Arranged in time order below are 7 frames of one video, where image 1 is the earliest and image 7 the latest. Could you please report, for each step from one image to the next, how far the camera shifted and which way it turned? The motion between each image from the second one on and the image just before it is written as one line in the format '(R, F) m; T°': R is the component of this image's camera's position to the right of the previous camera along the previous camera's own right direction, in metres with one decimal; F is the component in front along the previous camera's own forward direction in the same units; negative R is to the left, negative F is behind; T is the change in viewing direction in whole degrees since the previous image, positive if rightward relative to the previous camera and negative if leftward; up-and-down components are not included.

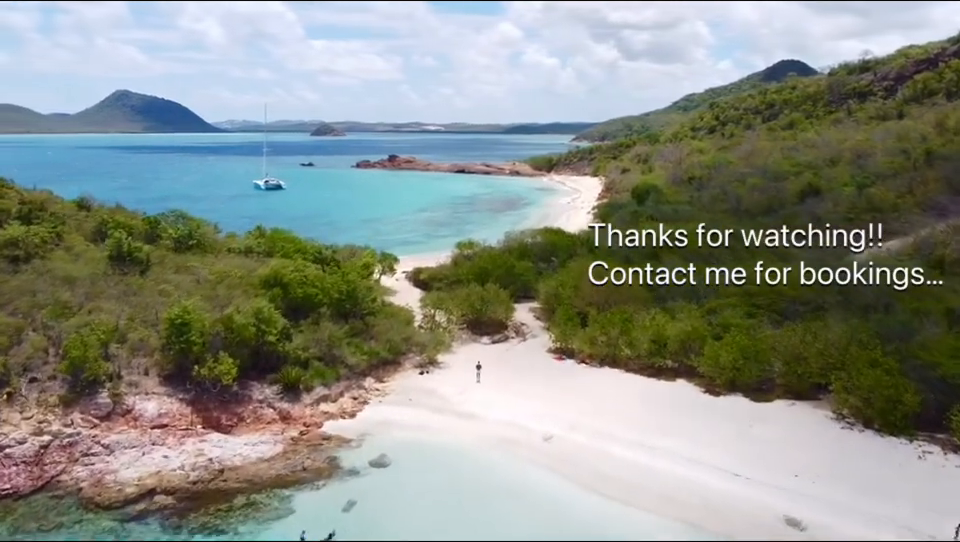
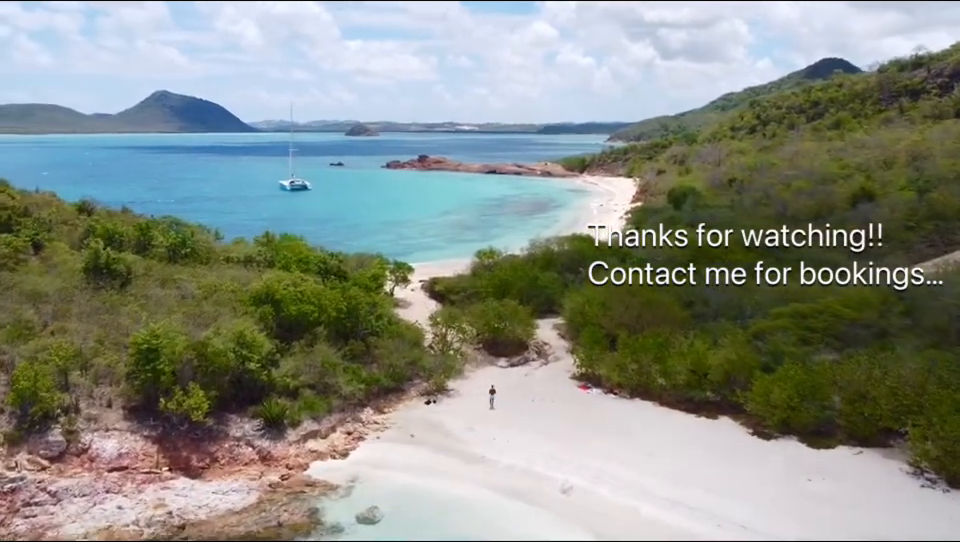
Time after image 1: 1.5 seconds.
(+0.7, +3.8) m; -2°
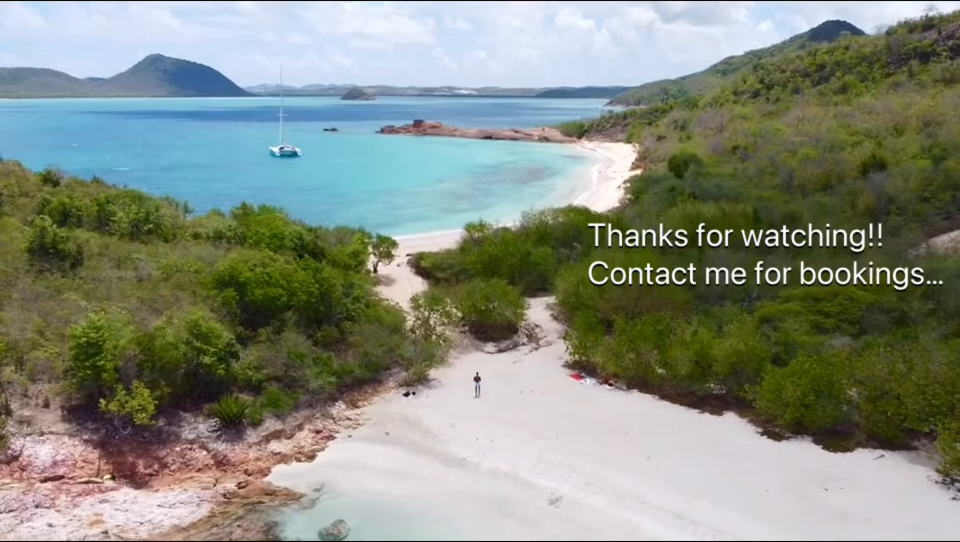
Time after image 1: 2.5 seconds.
(+0.5, +2.6) m; 0°
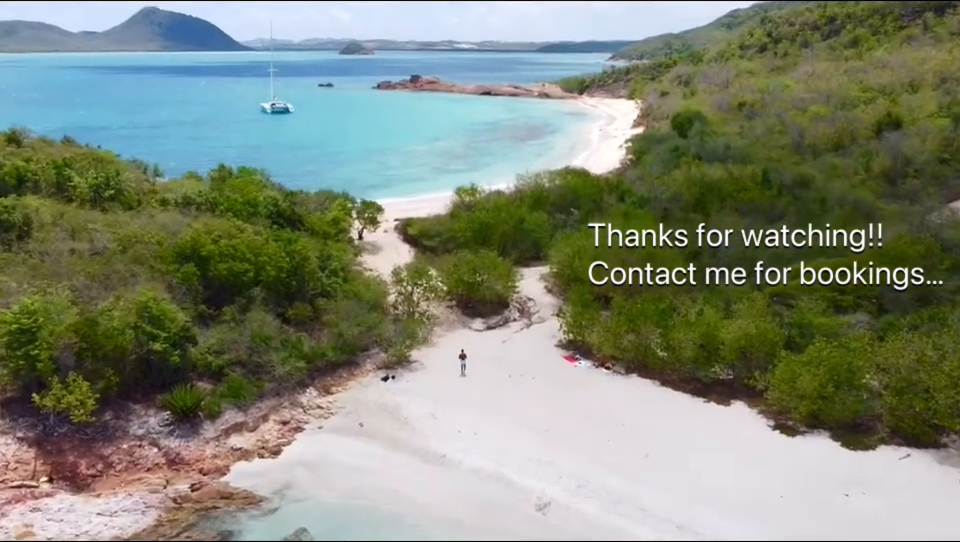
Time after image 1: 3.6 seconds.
(+0.5, +2.4) m; 0°
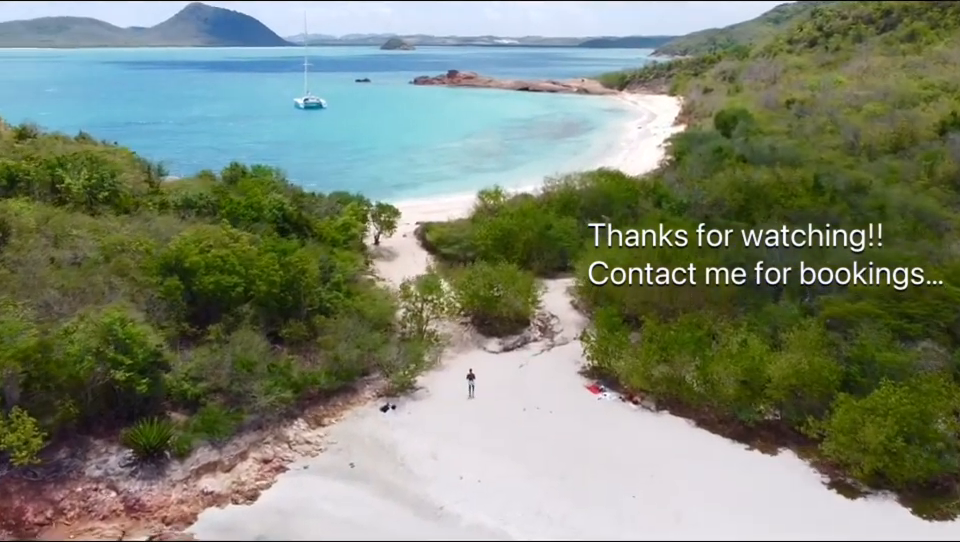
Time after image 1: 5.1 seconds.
(+0.7, +2.7) m; -3°
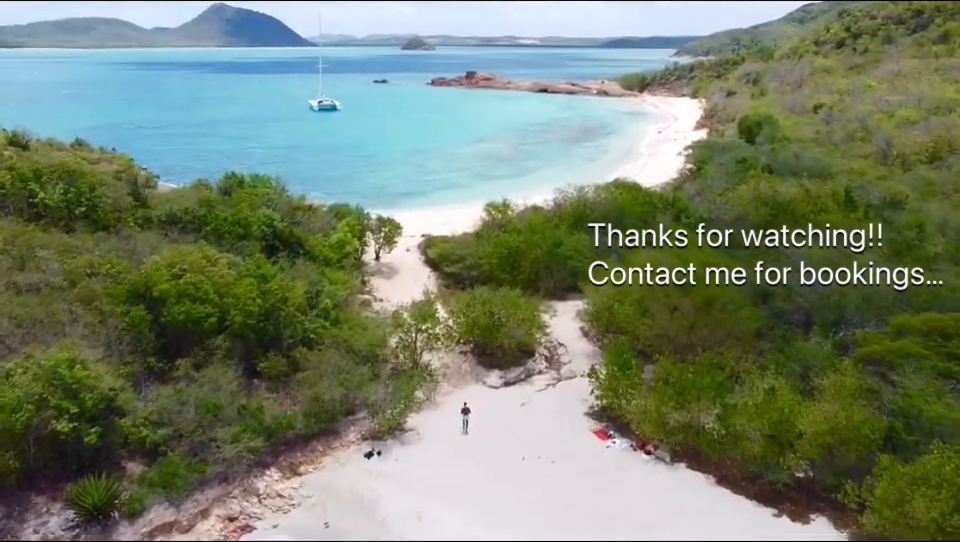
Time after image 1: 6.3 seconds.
(+0.6, +2.2) m; -1°
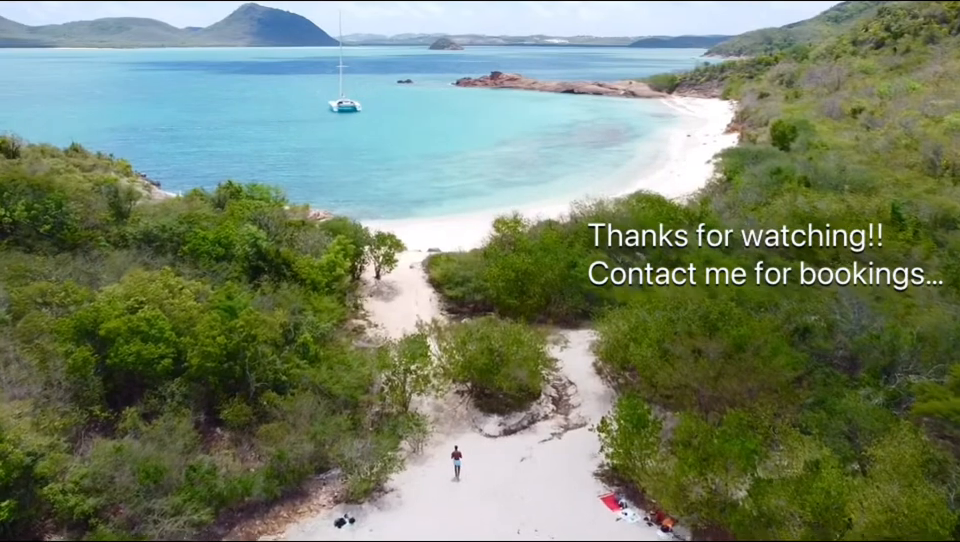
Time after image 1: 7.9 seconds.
(+0.8, +2.8) m; -2°
